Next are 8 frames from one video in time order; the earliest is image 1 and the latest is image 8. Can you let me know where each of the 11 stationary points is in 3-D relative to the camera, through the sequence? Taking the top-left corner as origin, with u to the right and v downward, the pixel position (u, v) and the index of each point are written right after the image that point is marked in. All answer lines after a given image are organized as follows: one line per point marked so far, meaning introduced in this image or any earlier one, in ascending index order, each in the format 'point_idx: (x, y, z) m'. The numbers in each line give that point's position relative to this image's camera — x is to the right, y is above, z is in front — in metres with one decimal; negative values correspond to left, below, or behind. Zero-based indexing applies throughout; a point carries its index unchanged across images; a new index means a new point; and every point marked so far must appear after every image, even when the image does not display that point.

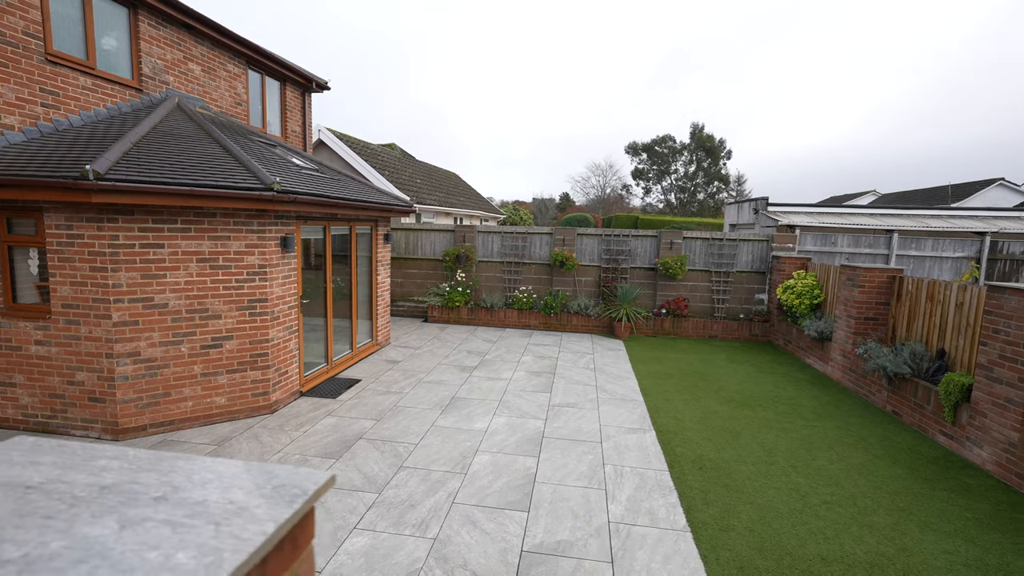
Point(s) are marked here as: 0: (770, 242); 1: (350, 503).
0: (+5.5, +1.0, +10.0) m
1: (-1.3, -1.7, +3.6) m
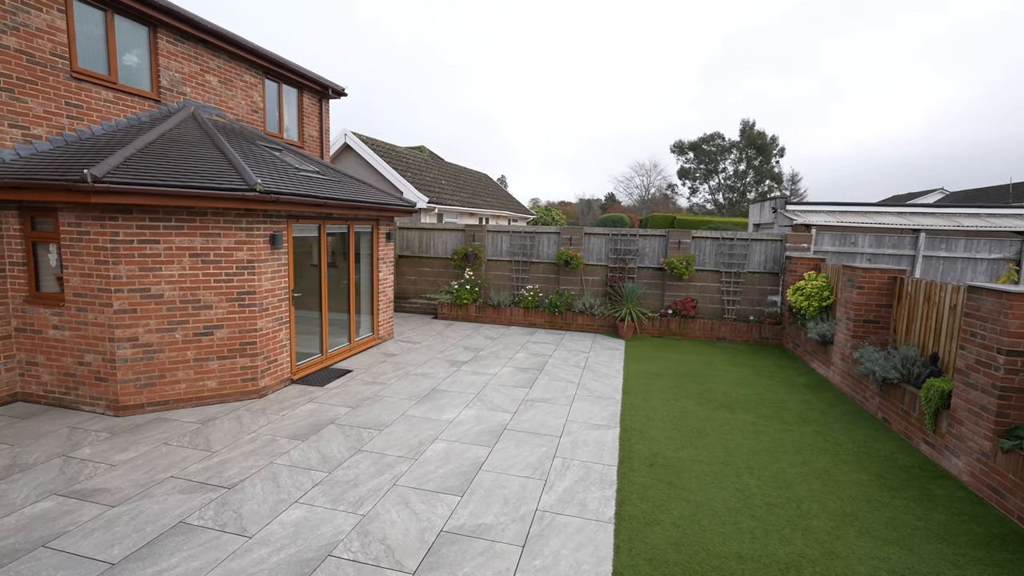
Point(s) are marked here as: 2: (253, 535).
0: (+5.6, +1.0, +9.6) m
1: (-1.8, -1.6, +3.9) m
2: (-1.8, -1.7, +3.2) m
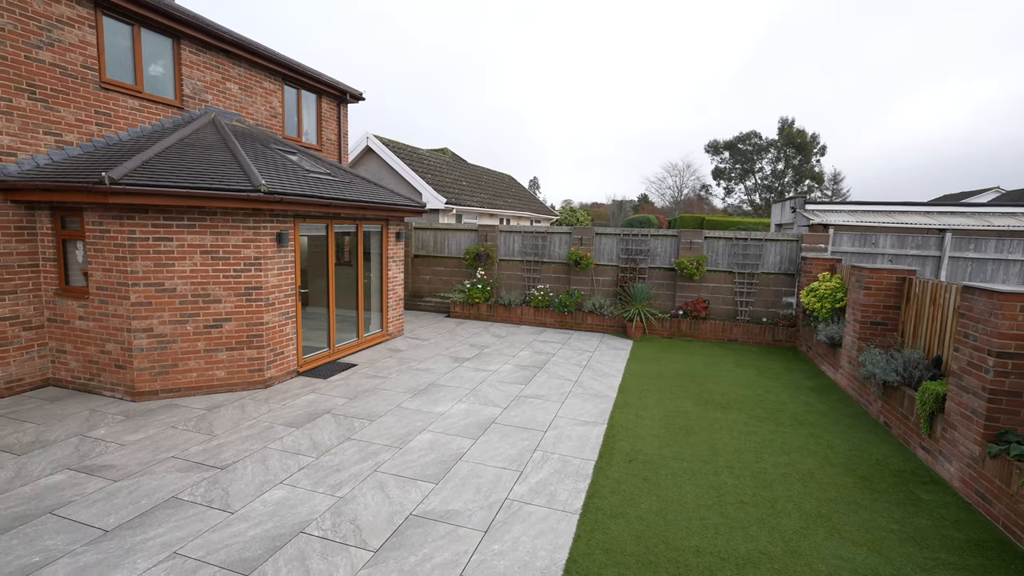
0: (+5.7, +0.9, +9.4) m
1: (-2.0, -1.5, +4.1) m
2: (-2.0, -1.6, +3.4) m
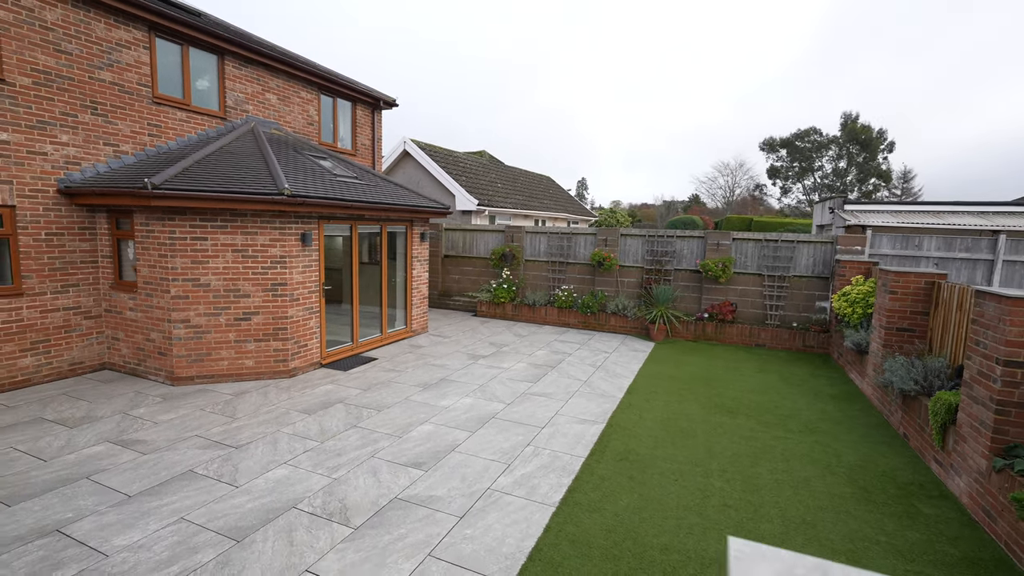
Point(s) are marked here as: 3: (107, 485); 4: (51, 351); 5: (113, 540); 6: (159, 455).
0: (+6.2, +0.8, +9.0) m
1: (-2.1, -1.5, +4.5) m
2: (-2.2, -1.6, +3.8) m
3: (-3.2, -1.5, +3.7) m
4: (-5.8, -0.8, +5.9) m
5: (-2.6, -1.6, +3.1) m
6: (-3.2, -1.5, +4.2) m
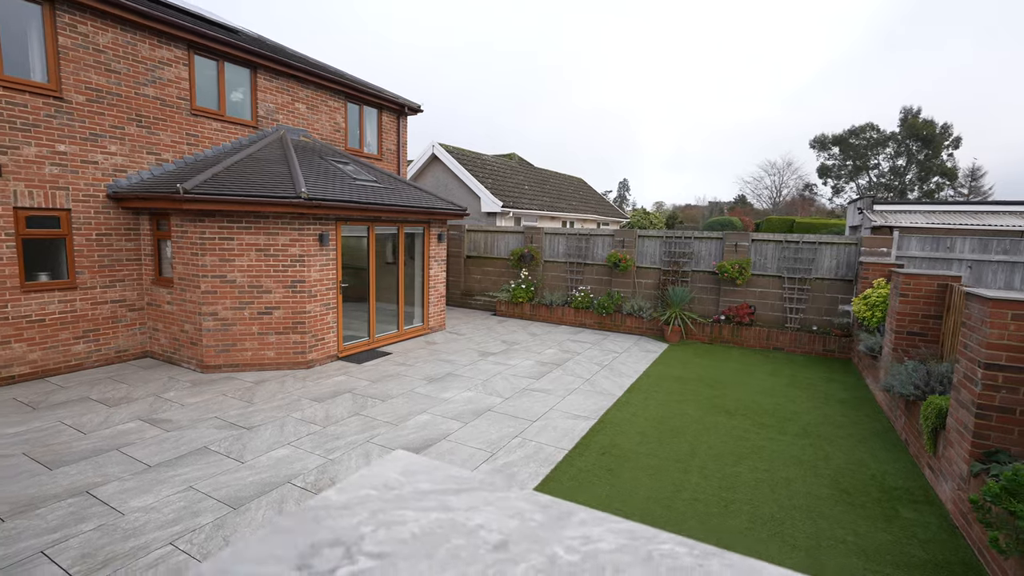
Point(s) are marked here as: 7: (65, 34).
0: (+6.4, +0.8, +8.7) m
1: (-2.2, -1.5, +4.9) m
2: (-2.4, -1.5, +4.2) m
3: (-3.4, -1.5, +4.2) m
4: (-5.8, -0.7, +6.6) m
5: (-2.8, -1.6, +3.5) m
6: (-3.3, -1.4, +4.7) m
7: (-5.7, +3.2, +6.0) m
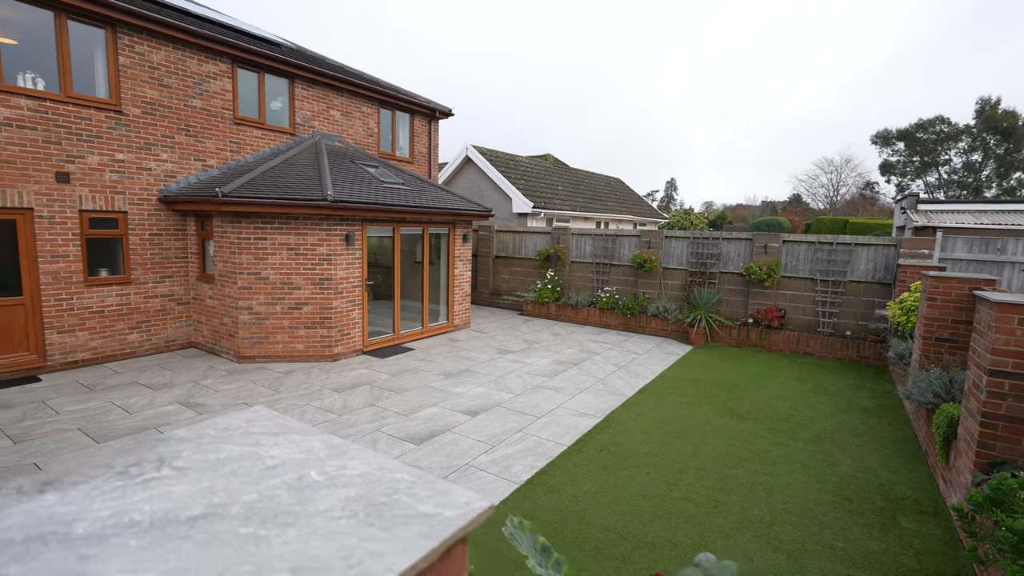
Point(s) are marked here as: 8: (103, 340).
0: (+6.8, +0.7, +8.2) m
1: (-2.2, -1.4, +5.2) m
2: (-2.4, -1.5, +4.5) m
3: (-3.4, -1.4, +4.6) m
4: (-5.6, -0.6, +7.3) m
5: (-2.9, -1.5, +3.9) m
6: (-3.3, -1.4, +5.1) m
7: (-5.5, +3.3, +6.7) m
8: (-5.9, -0.7, +6.8) m
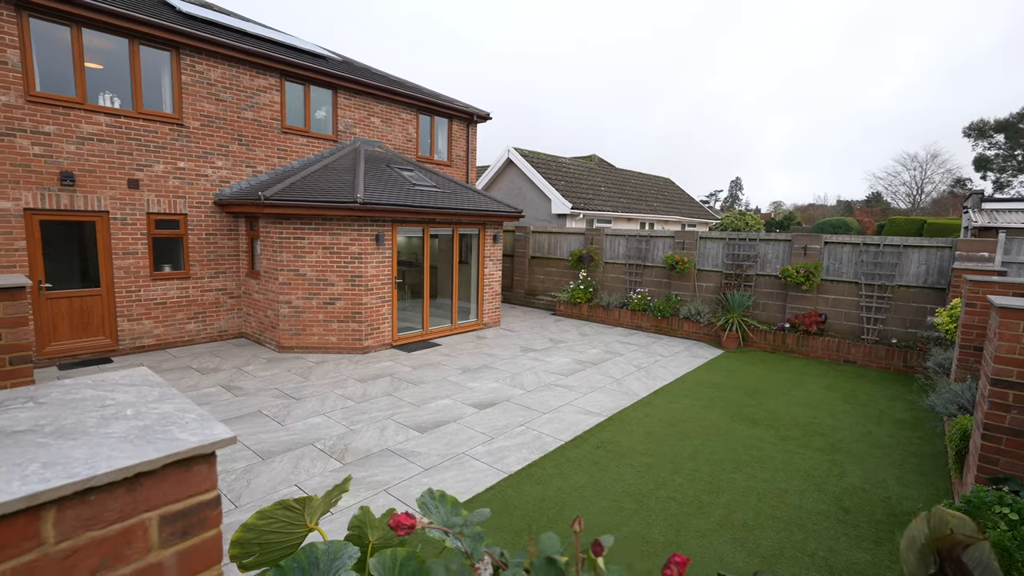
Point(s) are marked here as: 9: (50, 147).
0: (+7.2, +0.6, +7.6) m
1: (-2.1, -1.4, +5.6) m
2: (-2.4, -1.4, +5.0) m
3: (-3.4, -1.4, +5.2) m
4: (-5.2, -0.5, +8.0) m
5: (-3.0, -1.5, +4.4) m
6: (-3.2, -1.3, +5.7) m
7: (-5.2, +3.4, +7.4) m
8: (-5.6, -0.6, +7.6) m
9: (-6.3, +1.9, +6.4) m
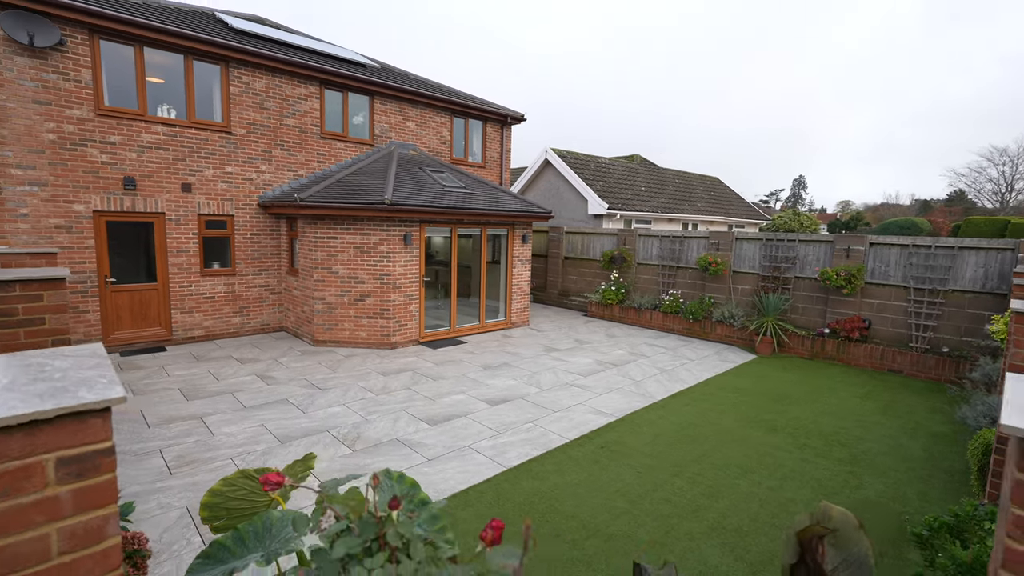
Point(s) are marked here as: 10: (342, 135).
0: (+7.5, +0.5, +7.0) m
1: (-1.9, -1.3, +5.9) m
2: (-2.3, -1.4, +5.3) m
3: (-3.3, -1.3, +5.6) m
4: (-4.8, -0.5, +8.6) m
5: (-3.0, -1.4, +4.8) m
6: (-3.0, -1.3, +6.1) m
7: (-4.7, +3.5, +8.0) m
8: (-5.2, -0.6, +8.2) m
9: (-6.0, +2.0, +7.1) m
10: (-3.4, +3.1, +9.5) m
